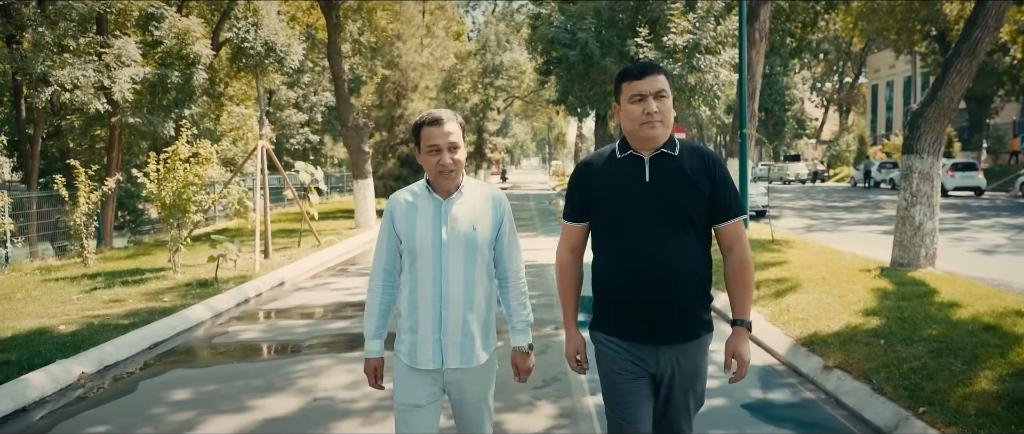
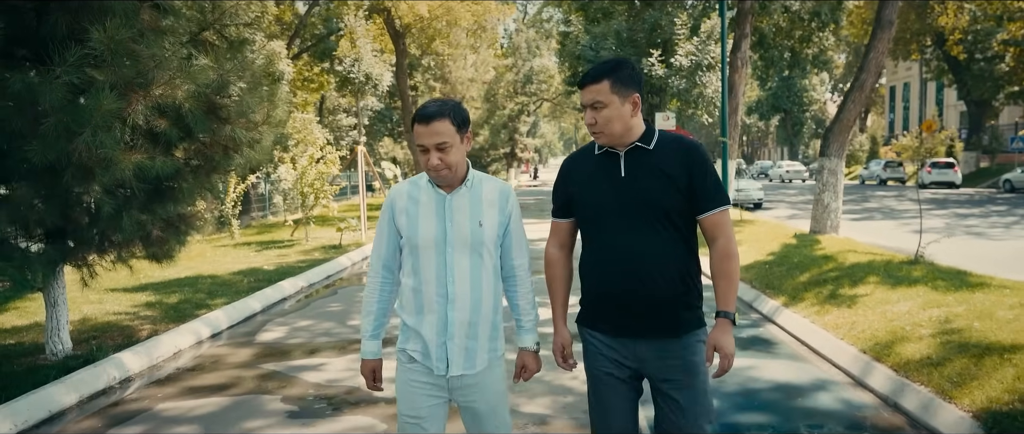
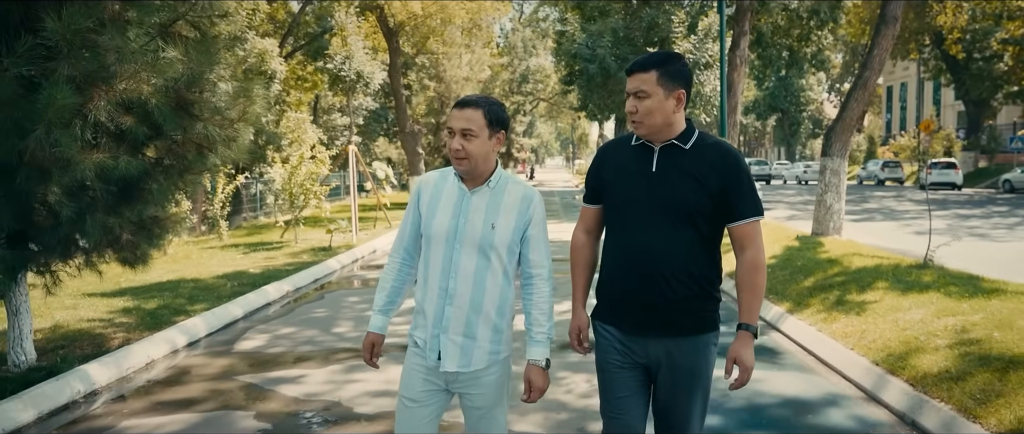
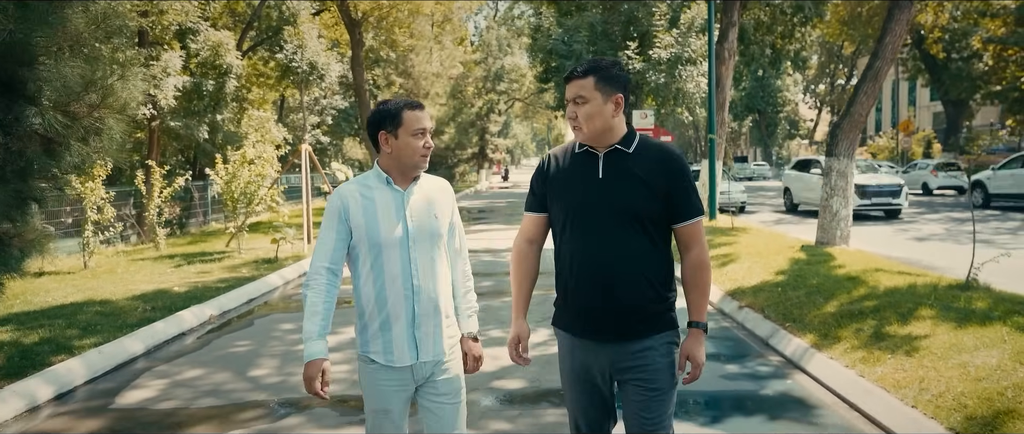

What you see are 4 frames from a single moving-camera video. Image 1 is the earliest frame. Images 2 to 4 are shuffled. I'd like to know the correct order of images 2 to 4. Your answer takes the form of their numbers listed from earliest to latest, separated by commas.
4, 3, 2
